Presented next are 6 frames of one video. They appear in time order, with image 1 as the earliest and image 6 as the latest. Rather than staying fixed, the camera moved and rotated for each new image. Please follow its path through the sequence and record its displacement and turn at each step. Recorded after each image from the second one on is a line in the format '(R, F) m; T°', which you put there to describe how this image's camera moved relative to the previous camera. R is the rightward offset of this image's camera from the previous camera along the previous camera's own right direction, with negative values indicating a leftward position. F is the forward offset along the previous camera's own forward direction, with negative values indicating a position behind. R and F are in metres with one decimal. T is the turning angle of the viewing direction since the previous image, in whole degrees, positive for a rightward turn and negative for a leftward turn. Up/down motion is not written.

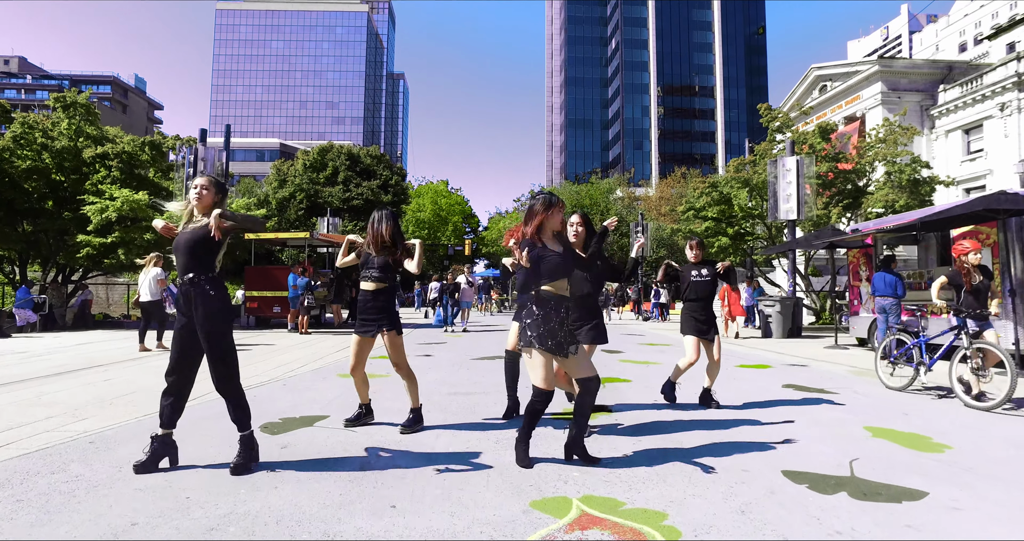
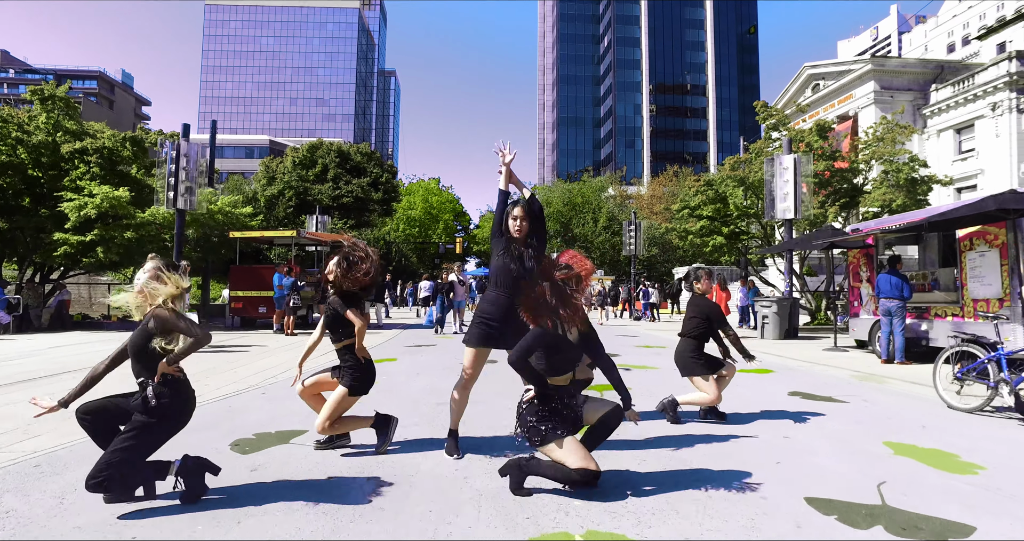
(0.0, +0.4) m; +1°
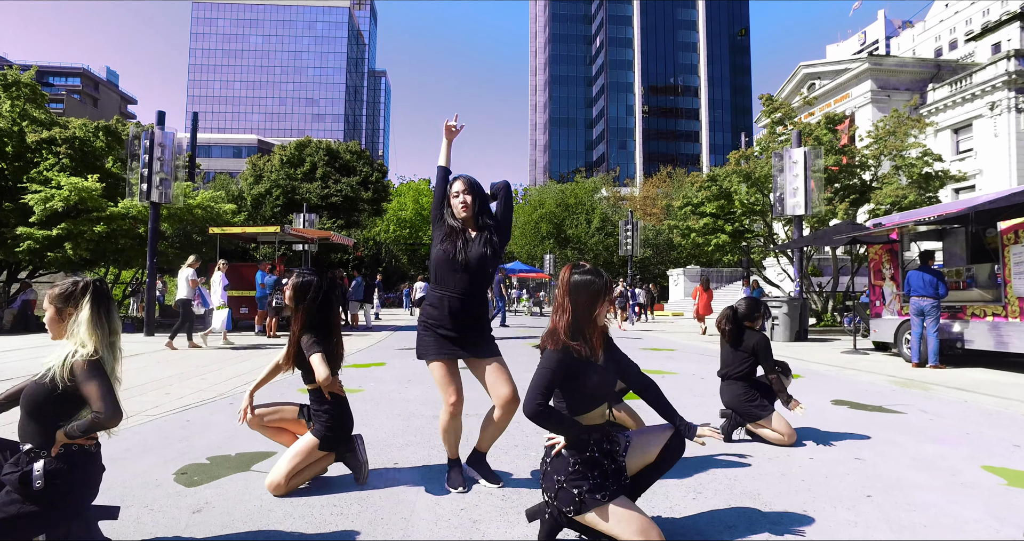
(-0.2, +0.9) m; +1°
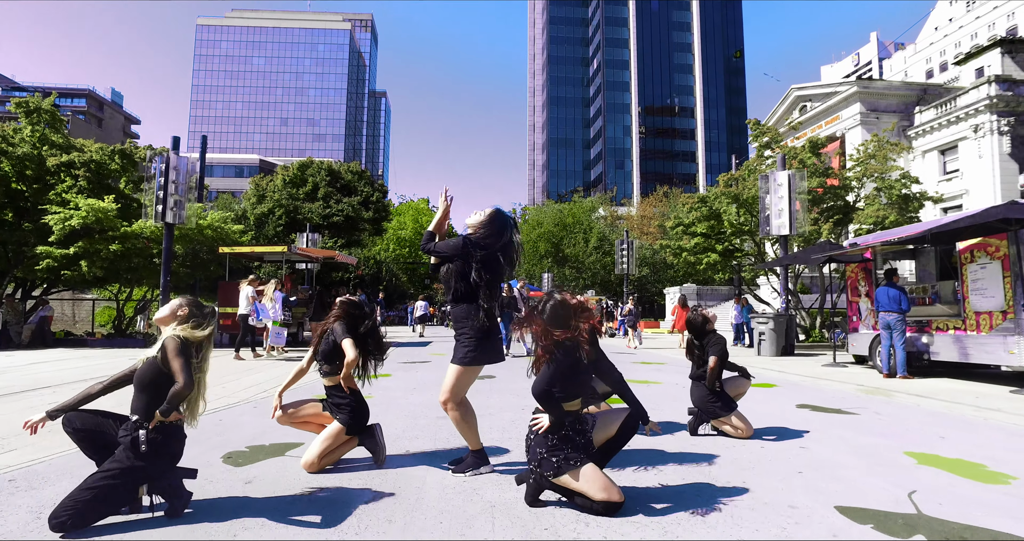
(0.0, -0.7) m; 0°
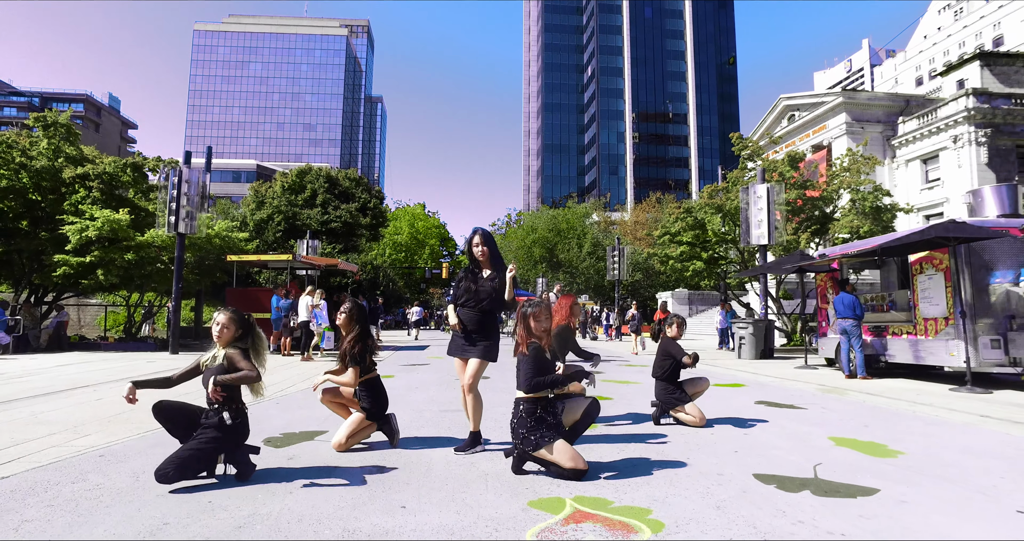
(0.0, -0.9) m; 0°
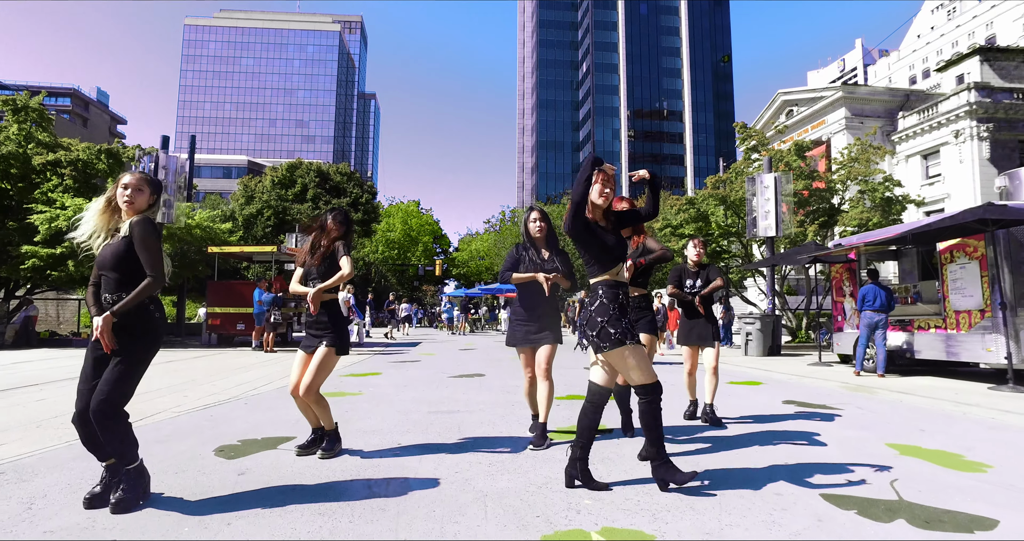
(-0.1, +0.8) m; +1°
